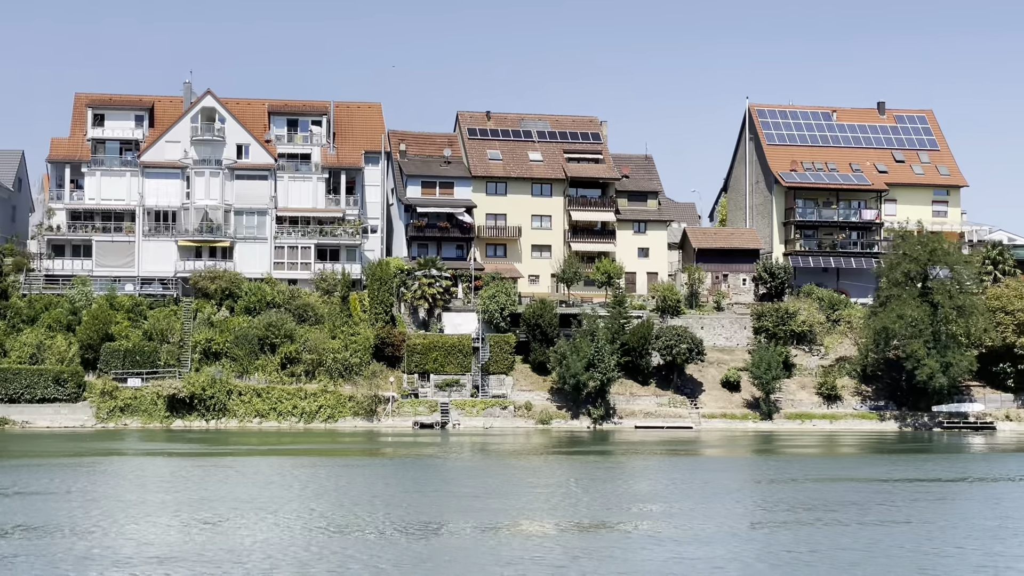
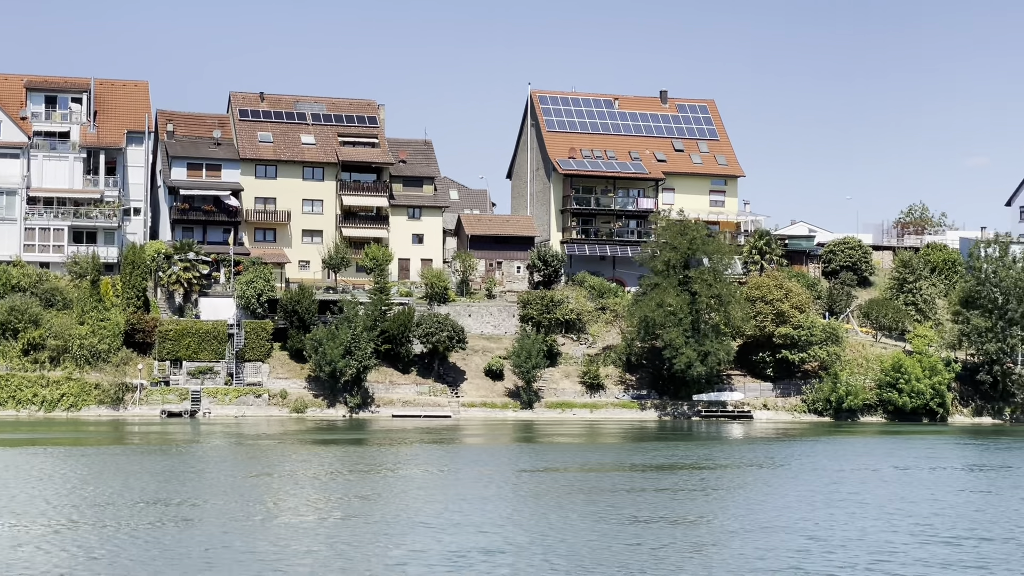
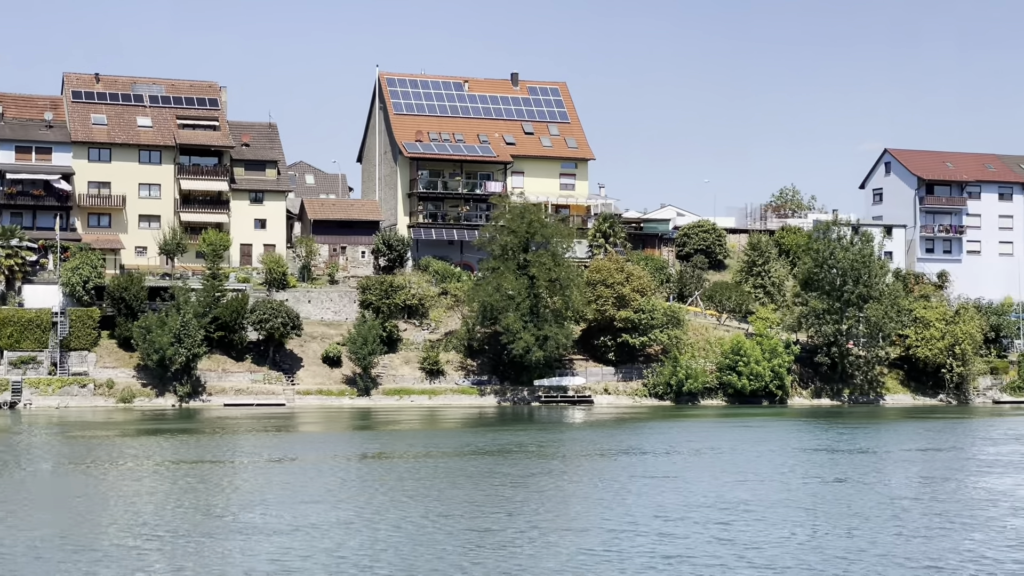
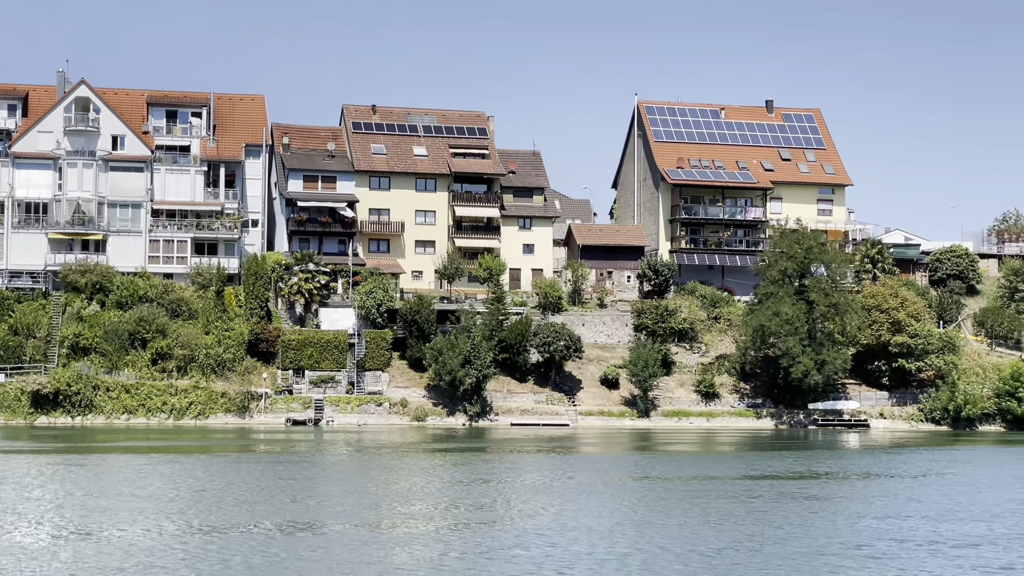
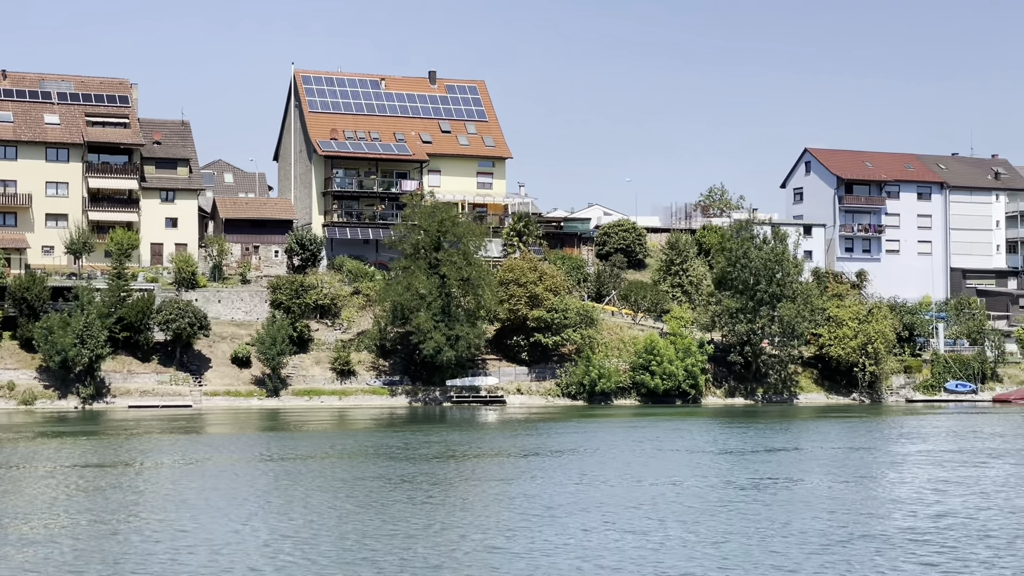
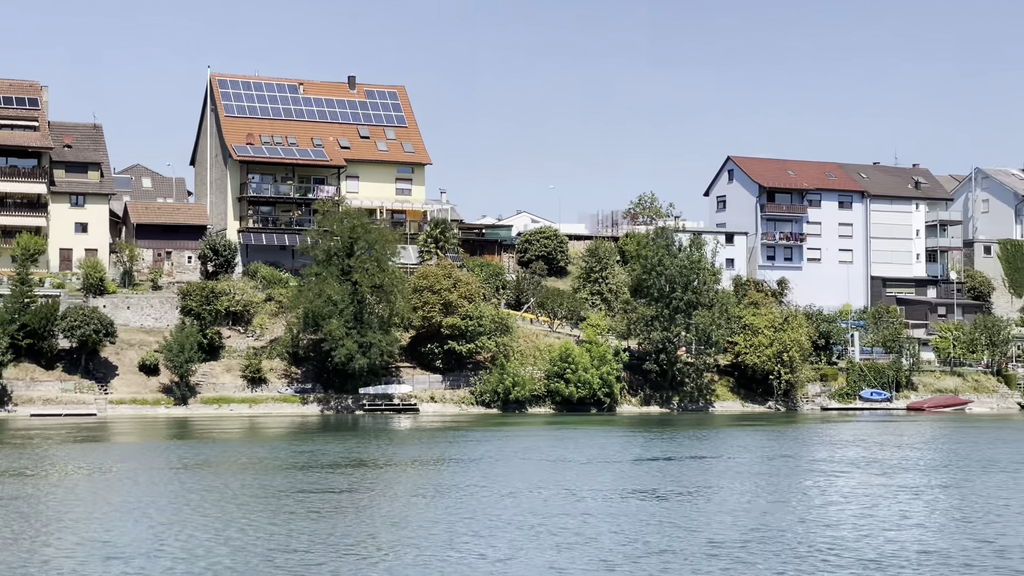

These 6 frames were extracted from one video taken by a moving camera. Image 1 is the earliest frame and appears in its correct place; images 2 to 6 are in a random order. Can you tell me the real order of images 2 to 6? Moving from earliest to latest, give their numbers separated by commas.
4, 2, 3, 5, 6
